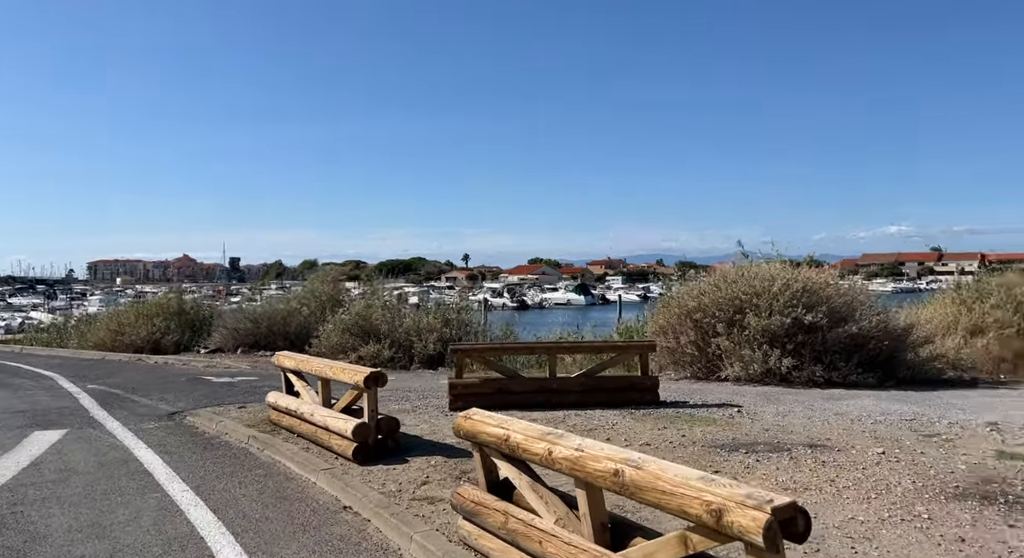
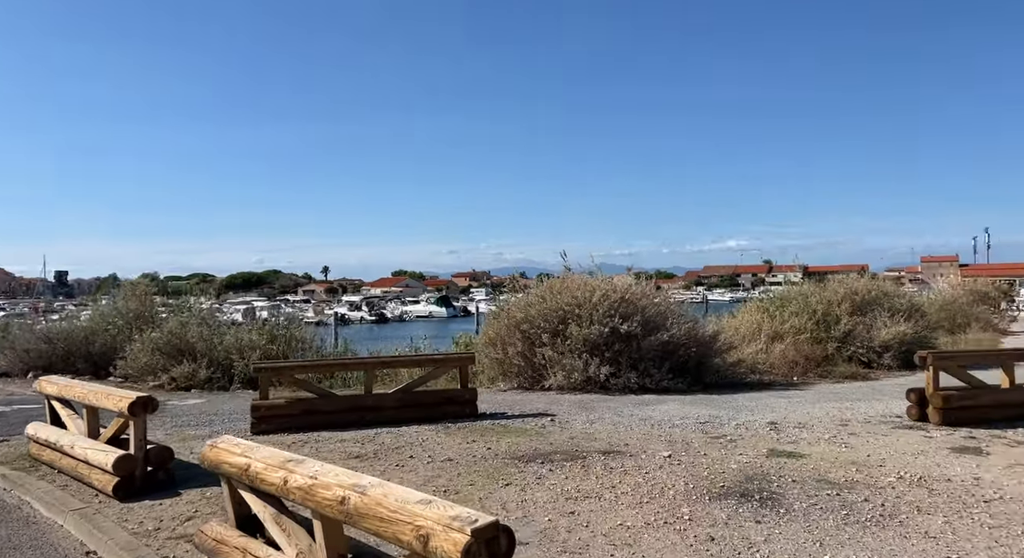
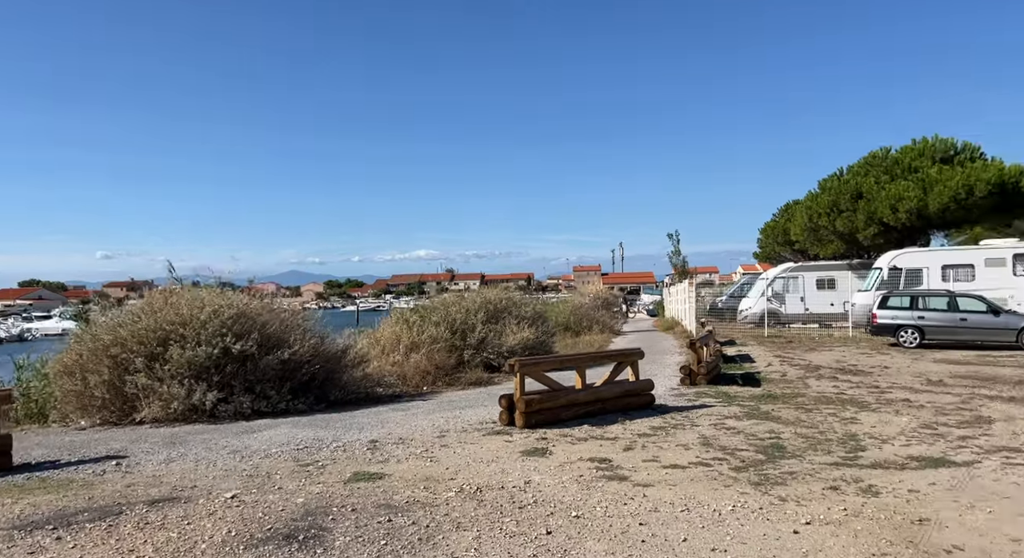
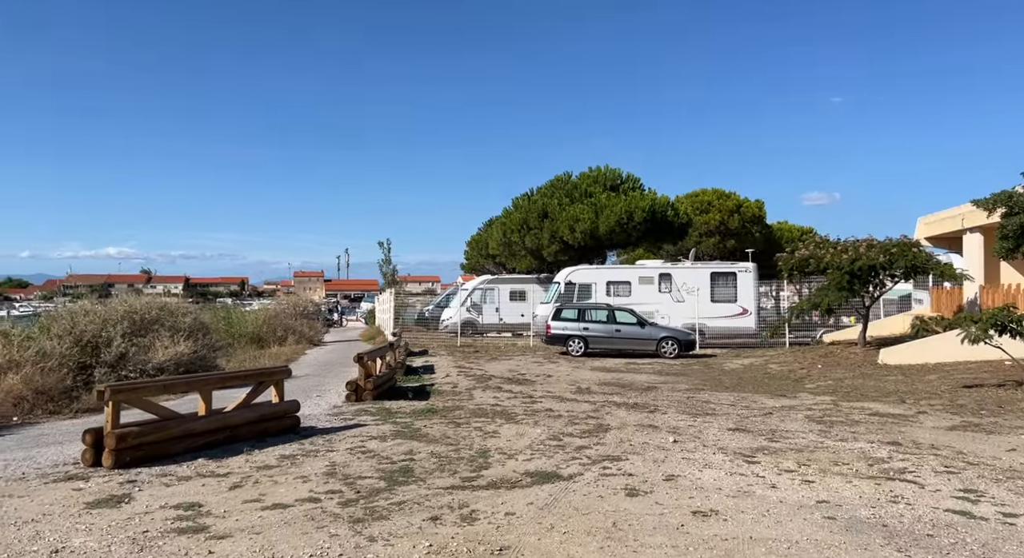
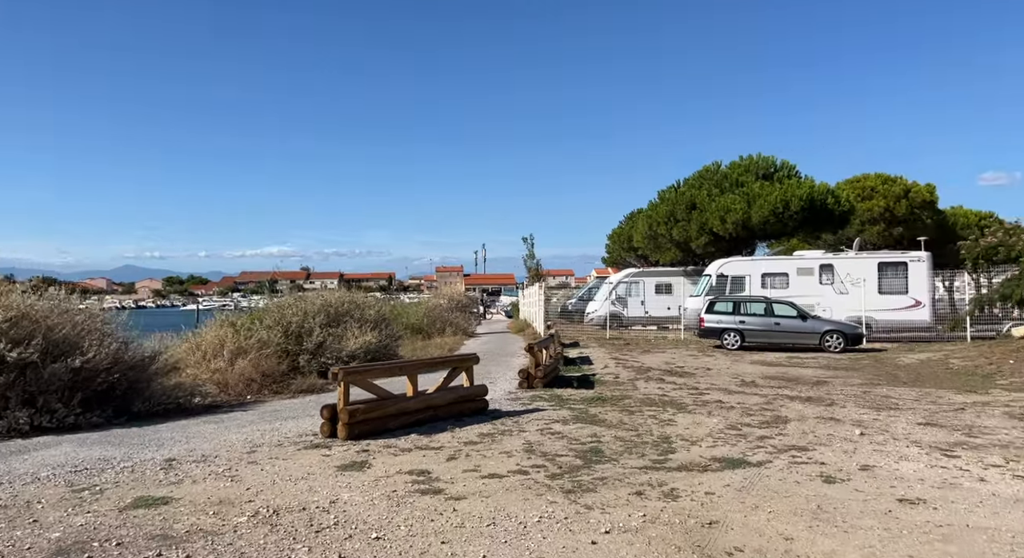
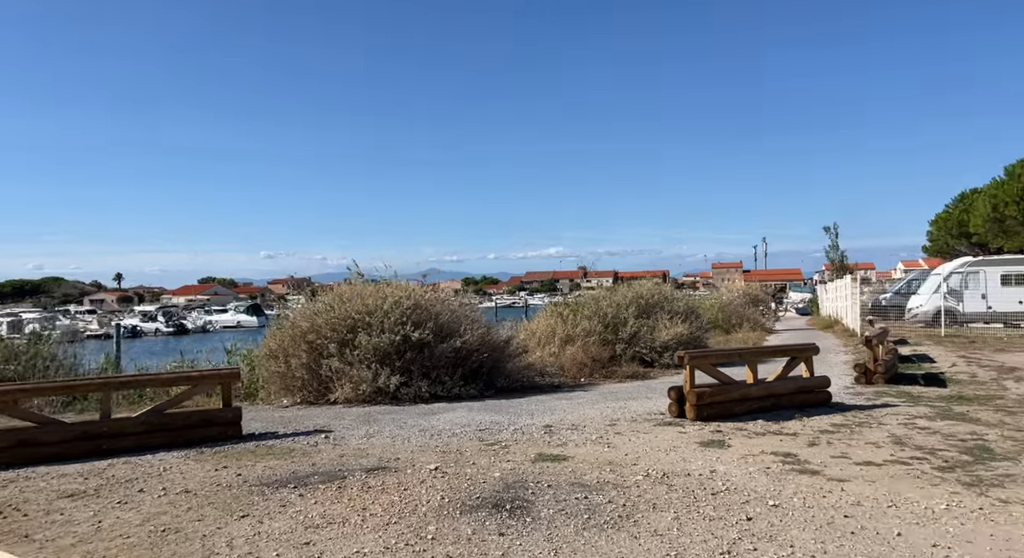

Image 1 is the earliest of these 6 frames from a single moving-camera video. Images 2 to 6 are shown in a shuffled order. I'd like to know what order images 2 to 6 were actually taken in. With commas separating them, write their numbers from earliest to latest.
2, 6, 3, 5, 4
